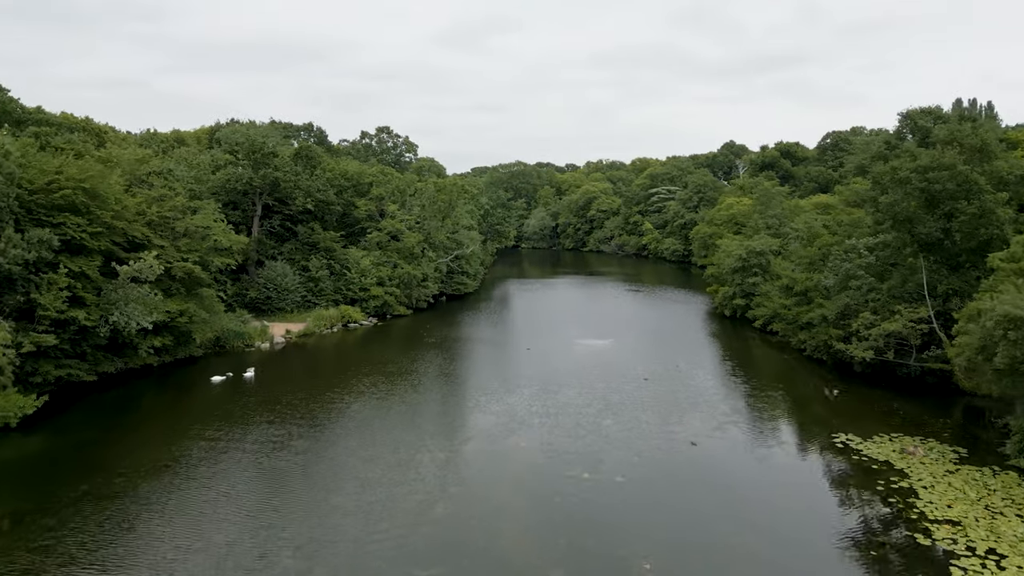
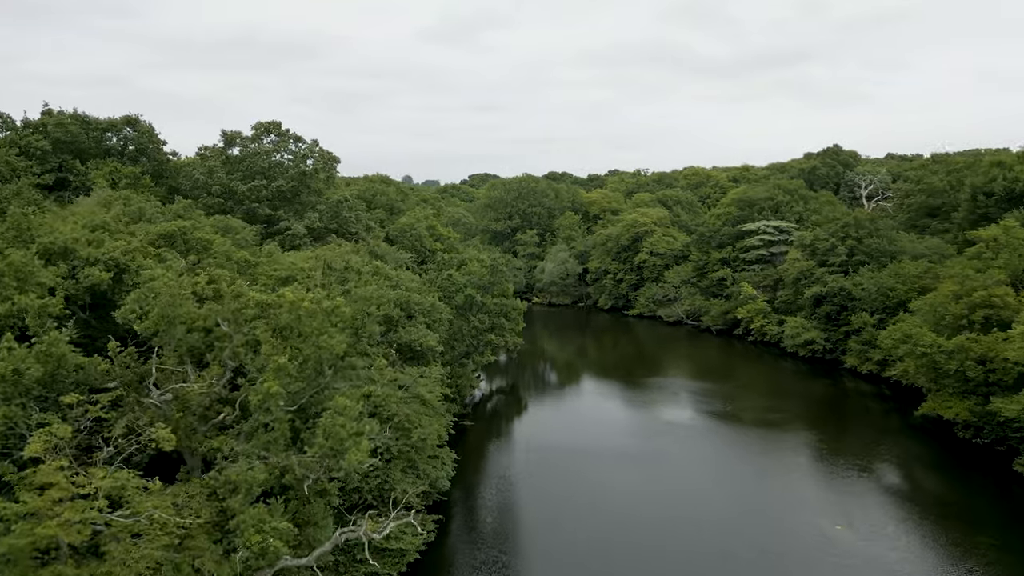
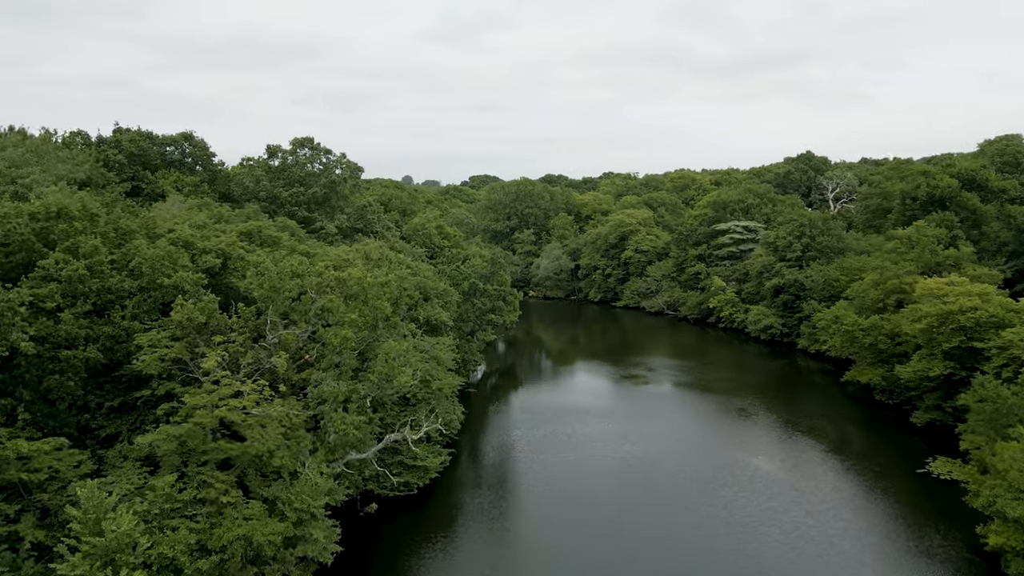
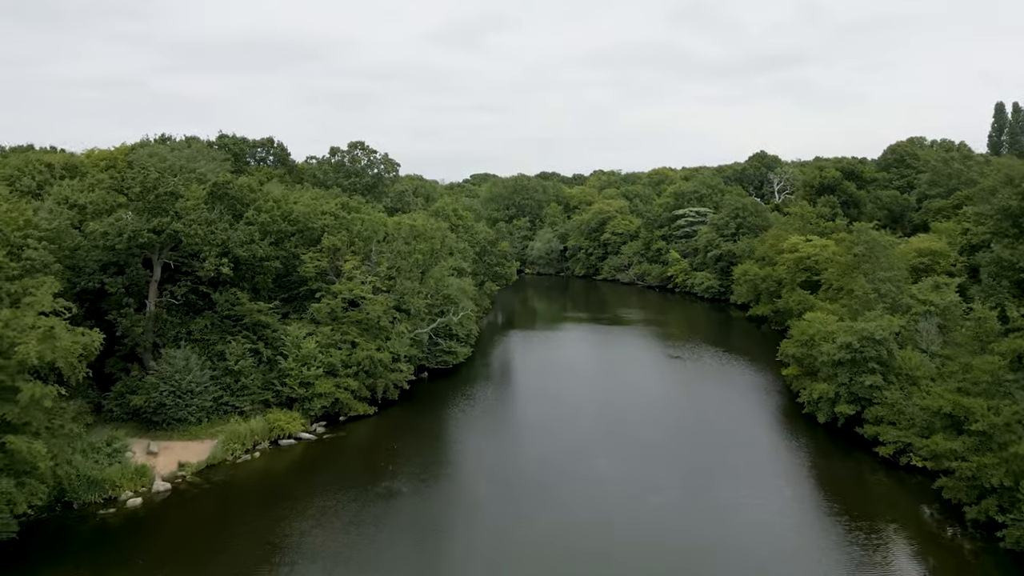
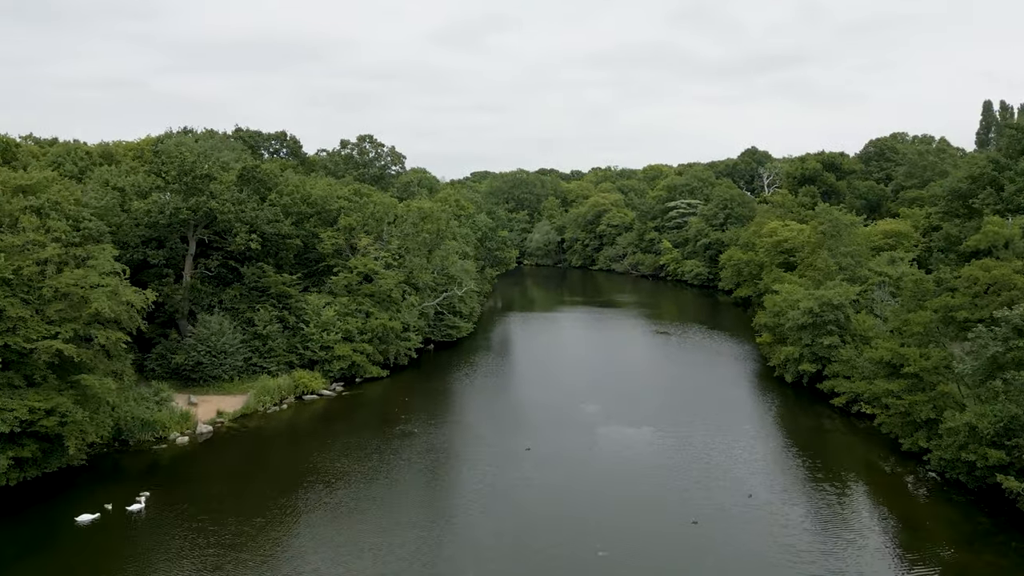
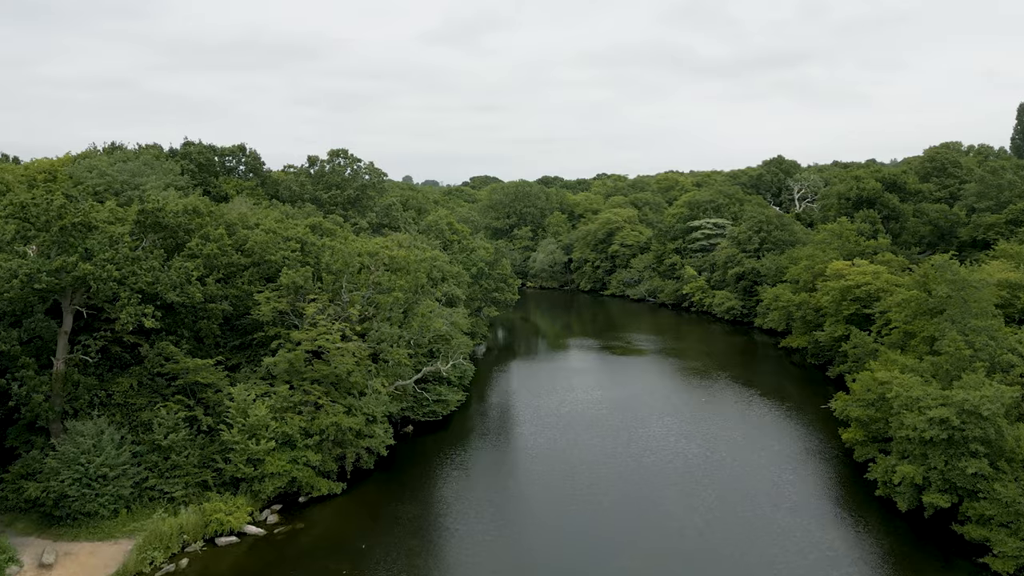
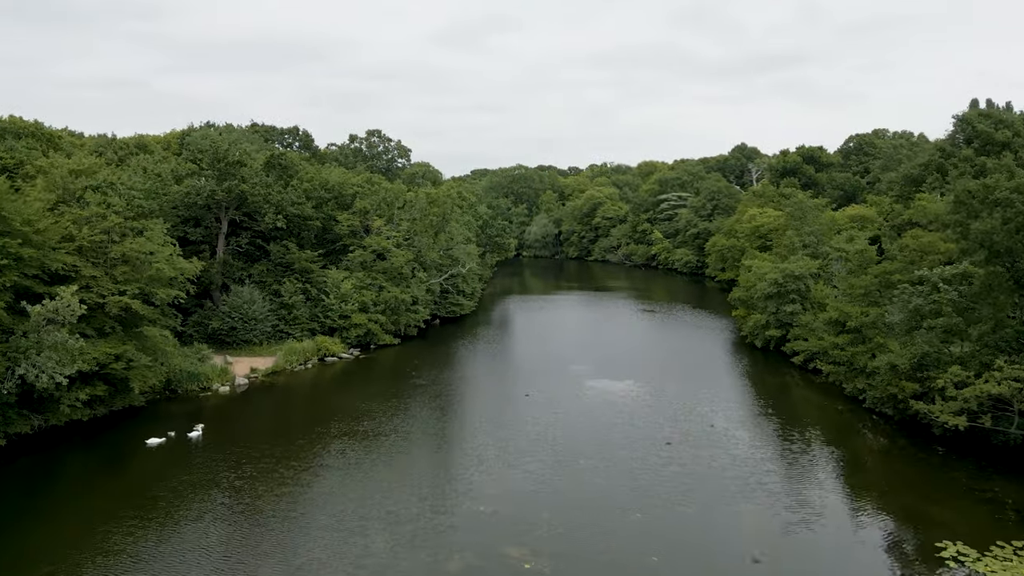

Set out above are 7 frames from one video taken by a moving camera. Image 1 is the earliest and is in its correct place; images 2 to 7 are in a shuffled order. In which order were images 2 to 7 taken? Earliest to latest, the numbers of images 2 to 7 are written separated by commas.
7, 5, 4, 6, 3, 2
